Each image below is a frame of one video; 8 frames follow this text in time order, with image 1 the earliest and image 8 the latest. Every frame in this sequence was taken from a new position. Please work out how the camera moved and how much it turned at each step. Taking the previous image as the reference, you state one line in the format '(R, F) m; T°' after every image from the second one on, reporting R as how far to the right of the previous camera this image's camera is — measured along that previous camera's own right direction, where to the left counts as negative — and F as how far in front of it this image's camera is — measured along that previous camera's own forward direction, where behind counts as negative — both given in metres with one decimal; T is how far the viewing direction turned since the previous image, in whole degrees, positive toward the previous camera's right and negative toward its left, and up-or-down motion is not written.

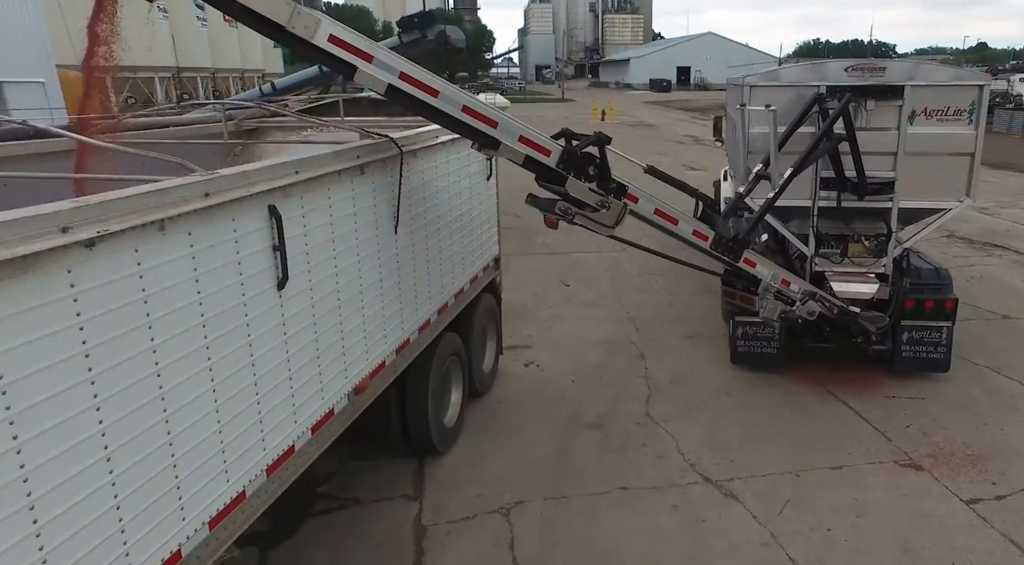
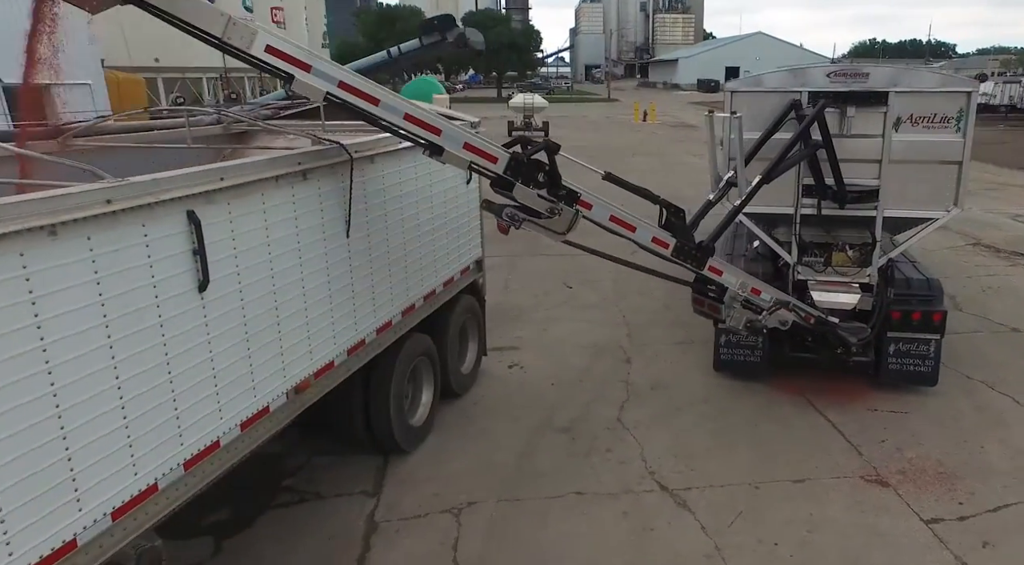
(+0.6, -0.1) m; -4°
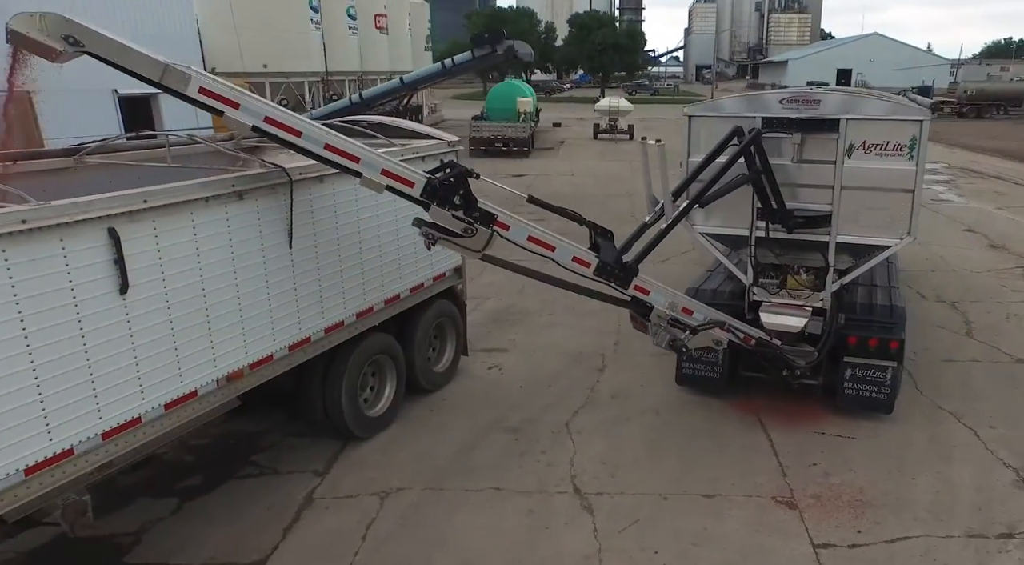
(+1.4, -0.4) m; -9°
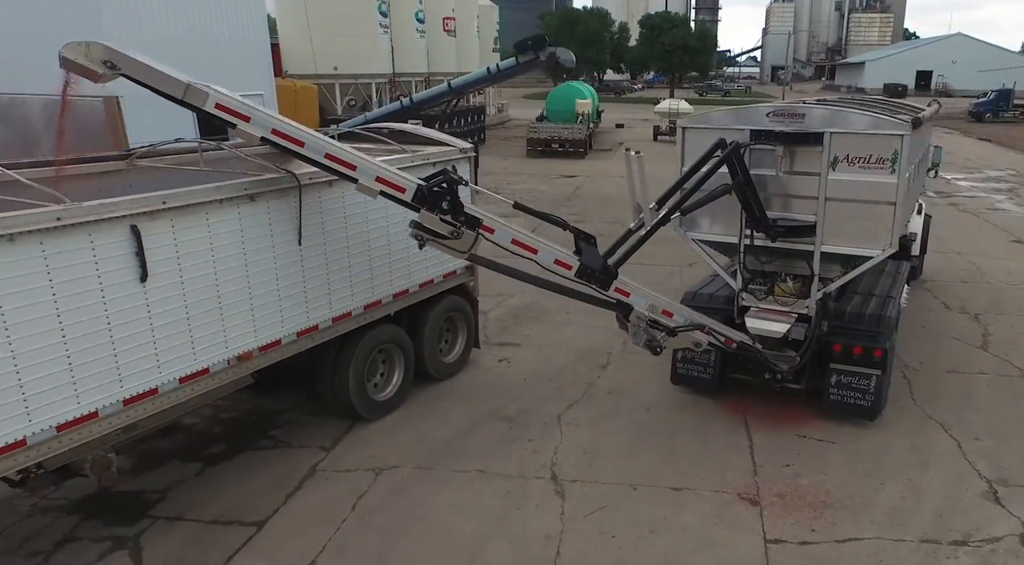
(+0.7, -0.4) m; -6°
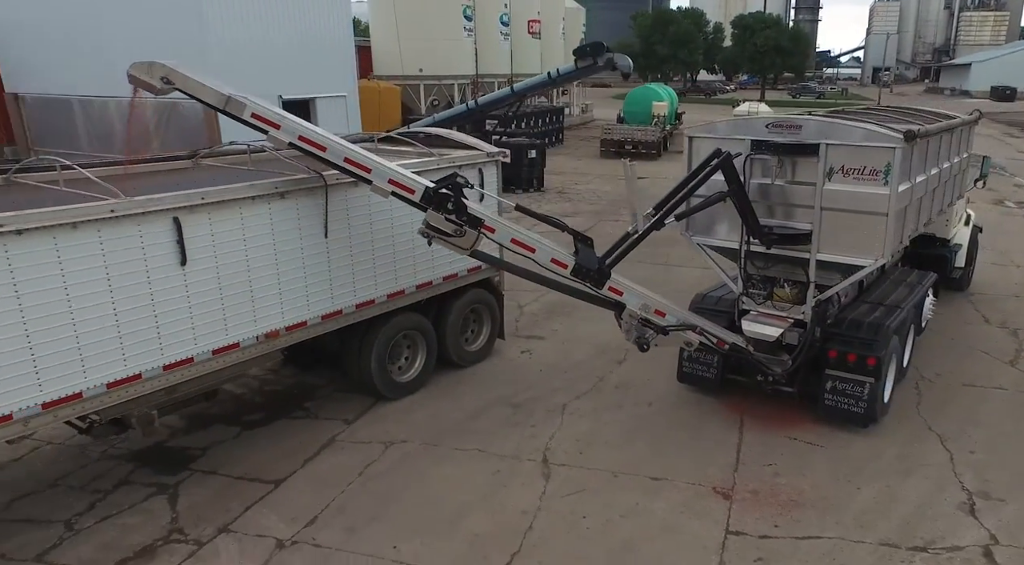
(+0.8, -0.4) m; -7°
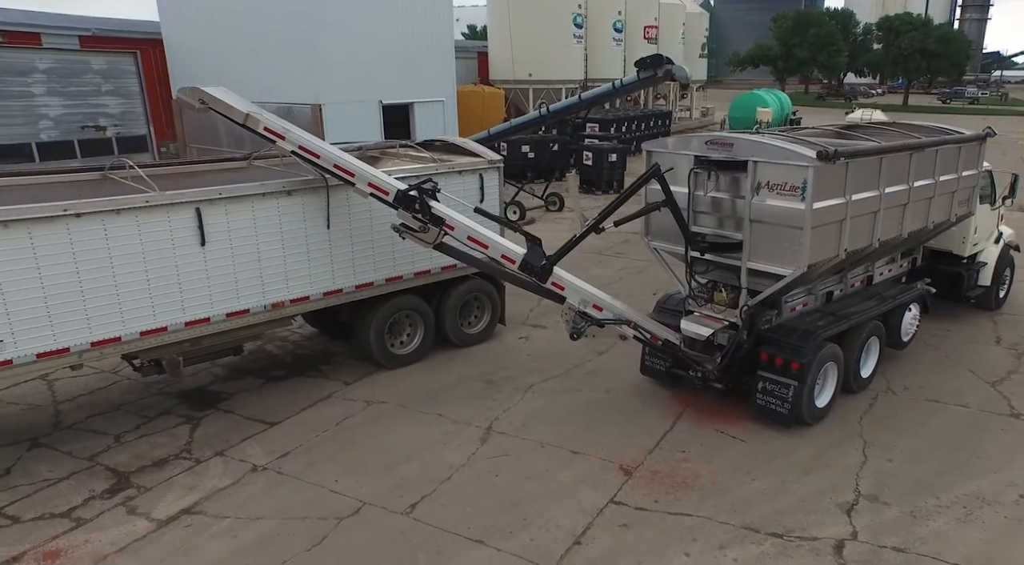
(+1.9, -0.8) m; -12°
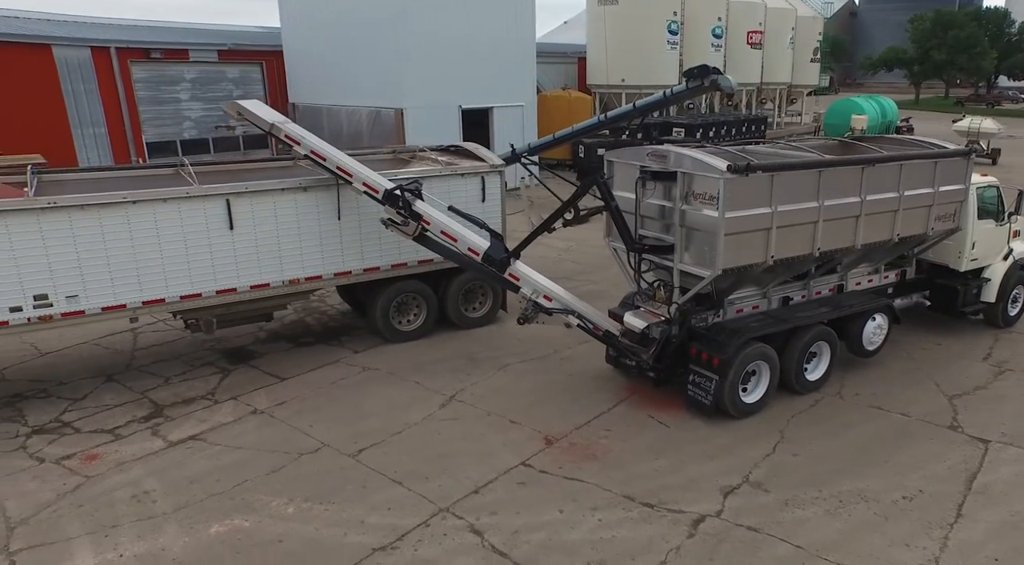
(+2.0, -0.8) m; -11°
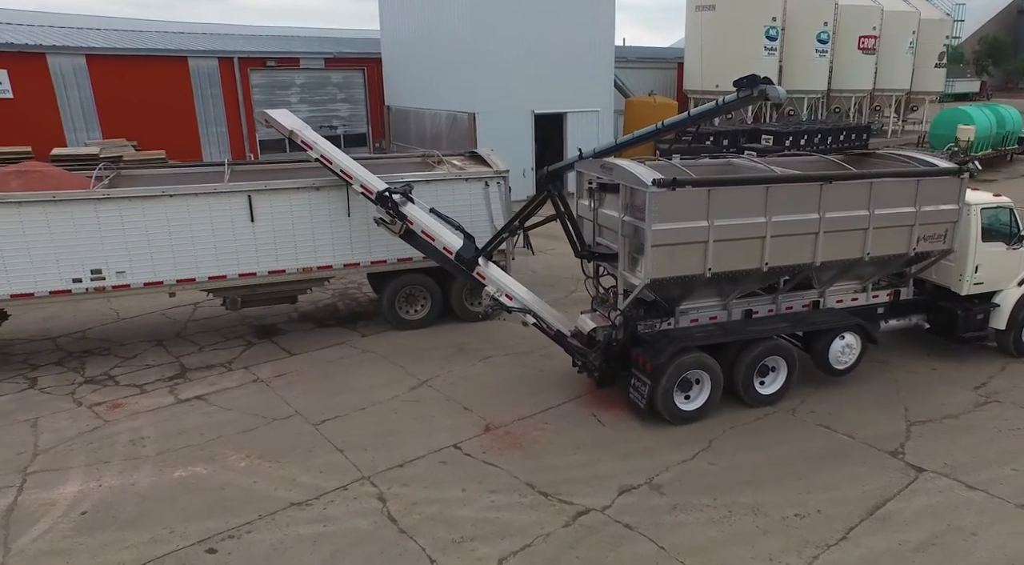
(+2.0, -0.3) m; -11°
